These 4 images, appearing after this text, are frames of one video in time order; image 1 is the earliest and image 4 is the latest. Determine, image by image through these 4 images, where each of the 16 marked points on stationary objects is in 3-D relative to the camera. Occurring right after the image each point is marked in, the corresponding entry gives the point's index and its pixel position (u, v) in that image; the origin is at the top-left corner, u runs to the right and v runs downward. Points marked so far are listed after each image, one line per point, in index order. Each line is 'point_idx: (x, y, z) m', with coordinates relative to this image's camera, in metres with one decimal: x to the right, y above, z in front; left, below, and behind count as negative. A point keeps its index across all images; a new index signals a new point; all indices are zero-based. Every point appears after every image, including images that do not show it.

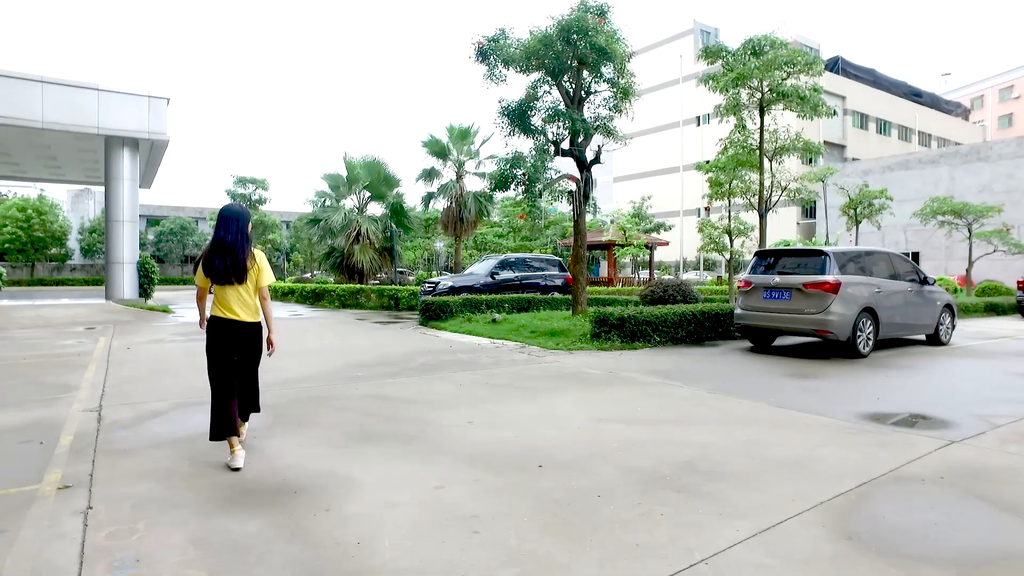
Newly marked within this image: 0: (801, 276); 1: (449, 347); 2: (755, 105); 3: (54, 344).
0: (+3.9, +0.2, +9.4) m
1: (-0.9, -0.9, +10.0) m
2: (+5.4, +4.1, +15.6) m
3: (-7.5, -0.9, +11.2) m
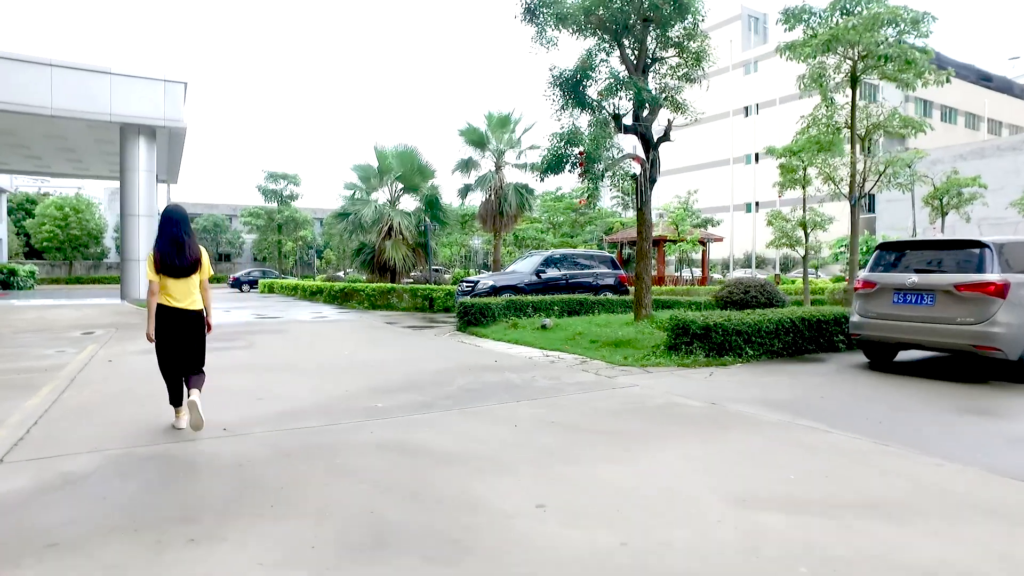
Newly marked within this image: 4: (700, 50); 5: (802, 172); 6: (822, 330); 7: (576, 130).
0: (+4.6, +0.1, +7.3) m
1: (-0.2, -0.9, +8.1) m
2: (+6.4, +4.1, +13.3) m
3: (-6.7, -0.9, +9.6) m
4: (+3.1, +4.0, +11.5) m
5: (+6.9, +2.8, +16.6) m
6: (+4.1, -0.6, +9.2) m
7: (+1.0, +2.4, +10.5) m
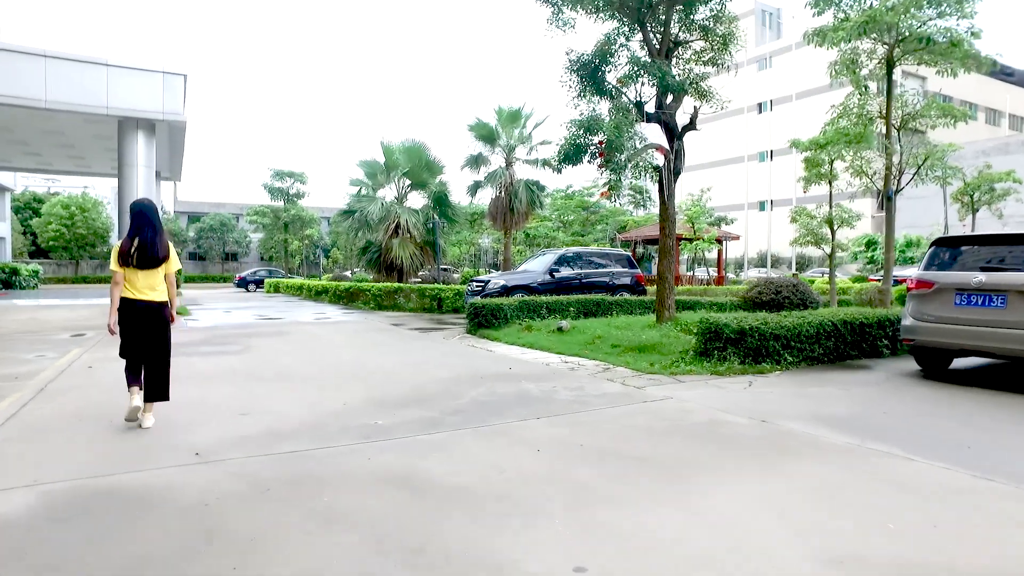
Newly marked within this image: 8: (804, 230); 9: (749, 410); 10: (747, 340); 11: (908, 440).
0: (+4.8, +0.1, +6.5) m
1: (0.0, -0.9, +7.4) m
2: (+6.6, +4.1, +12.5) m
3: (-6.5, -0.9, +9.0) m
4: (+3.3, +4.0, +10.7) m
5: (+7.2, +2.8, +15.7) m
6: (+4.3, -0.6, +8.4) m
7: (+1.2, +2.4, +9.7) m
8: (+7.1, +1.4, +16.7) m
9: (+1.9, -1.0, +5.4) m
10: (+2.6, -0.6, +7.7) m
11: (+2.6, -1.0, +4.5) m
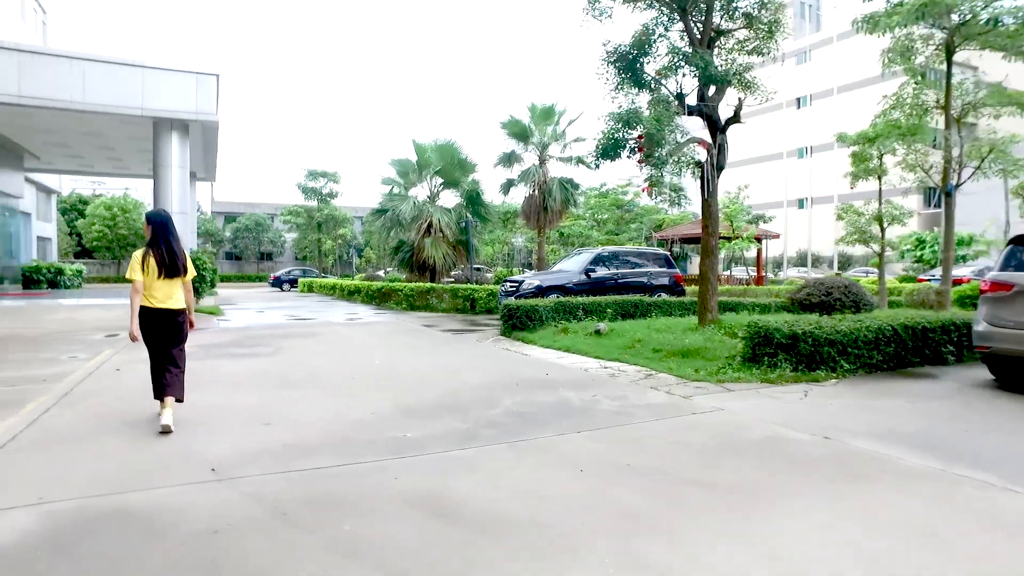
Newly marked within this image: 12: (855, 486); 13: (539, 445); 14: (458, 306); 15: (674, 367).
0: (+5.1, +0.1, +5.9) m
1: (+0.3, -0.9, +7.0) m
2: (+7.2, +4.1, +11.8) m
3: (-6.1, -0.9, +8.9) m
4: (+3.9, +3.9, +10.1) m
5: (+8.0, +2.8, +15.0) m
6: (+4.8, -0.6, +7.8) m
7: (+1.7, +2.4, +9.3) m
8: (+7.9, +1.4, +16.0) m
9: (+2.2, -1.0, +5.0) m
10: (+3.0, -0.6, +7.2) m
11: (+2.8, -1.0, +4.0) m
12: (+1.8, -1.0, +3.6) m
13: (+0.2, -1.0, +4.5) m
14: (-1.4, -0.5, +17.4) m
15: (+1.8, -0.9, +7.8) m
